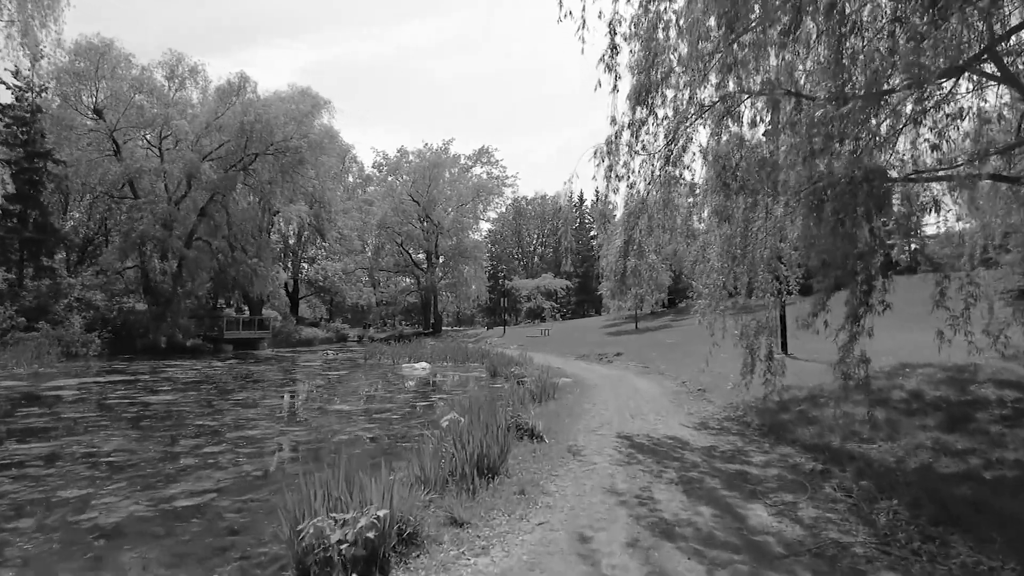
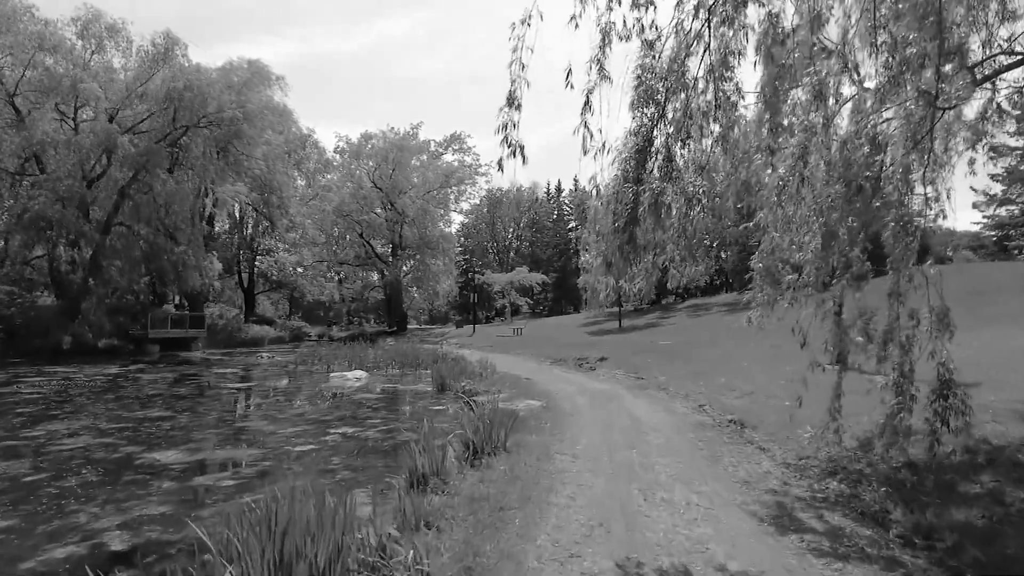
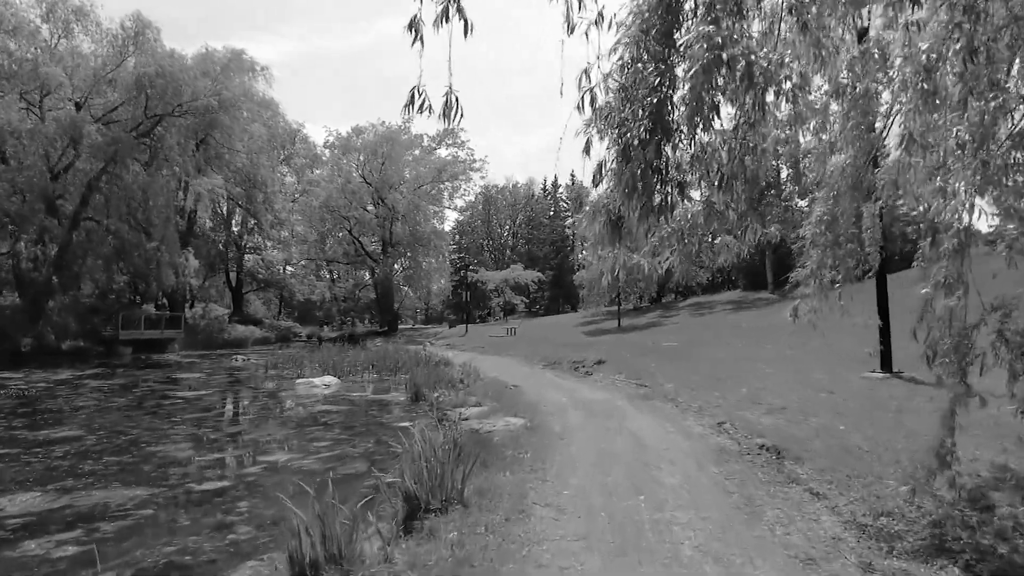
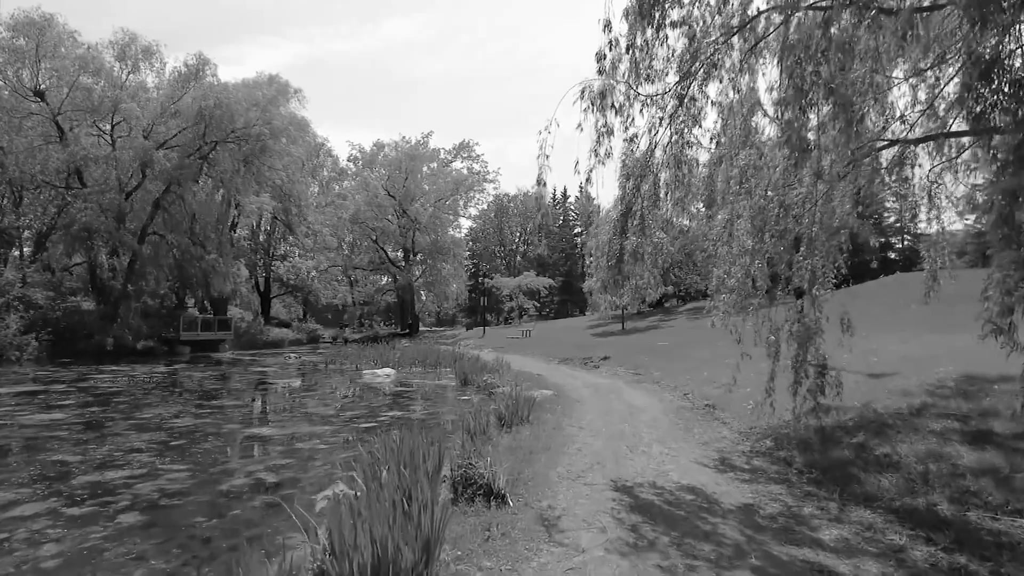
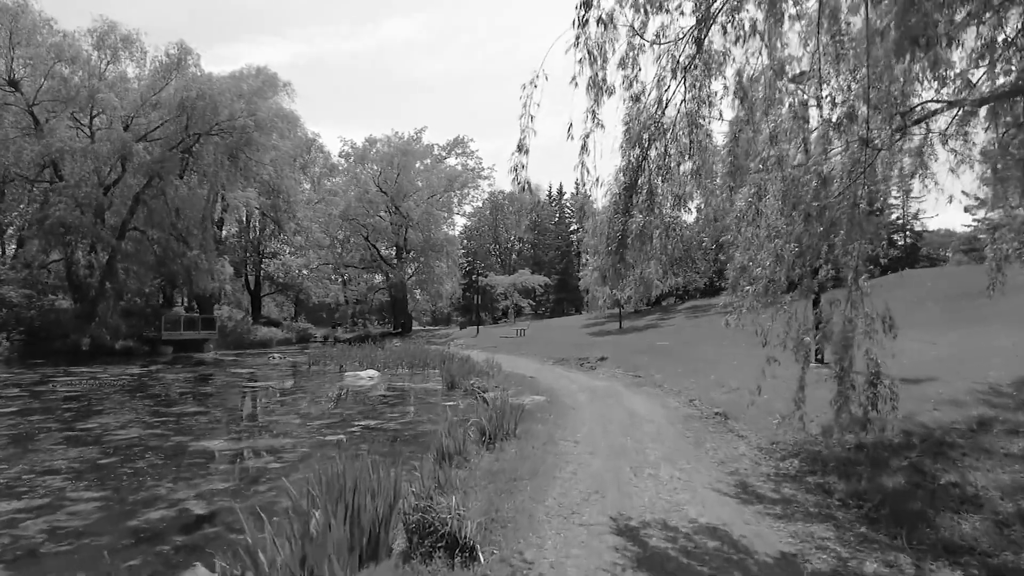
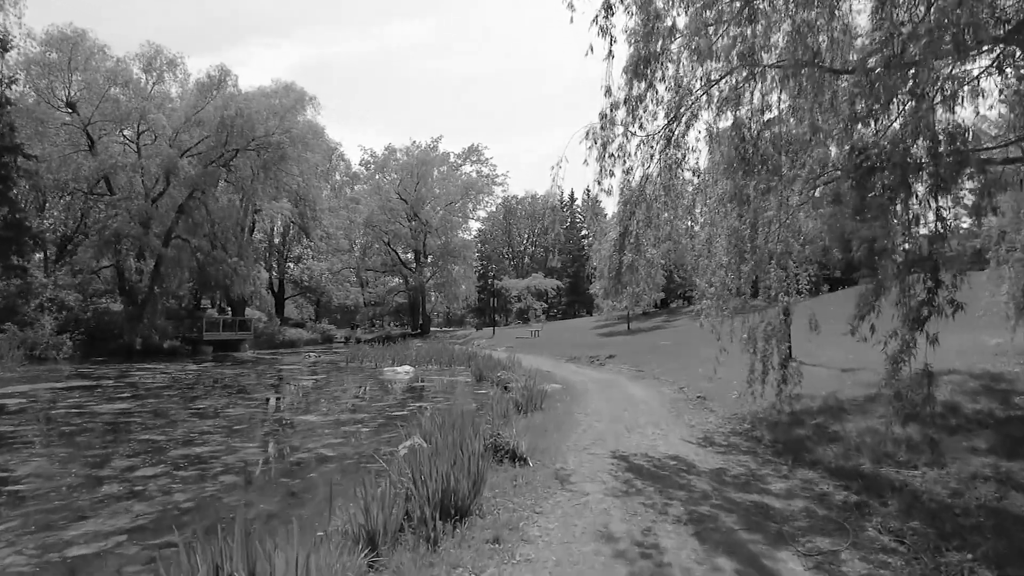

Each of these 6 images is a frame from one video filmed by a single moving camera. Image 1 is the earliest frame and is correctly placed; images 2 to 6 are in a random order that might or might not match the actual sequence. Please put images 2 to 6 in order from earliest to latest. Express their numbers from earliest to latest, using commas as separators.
6, 4, 5, 2, 3
